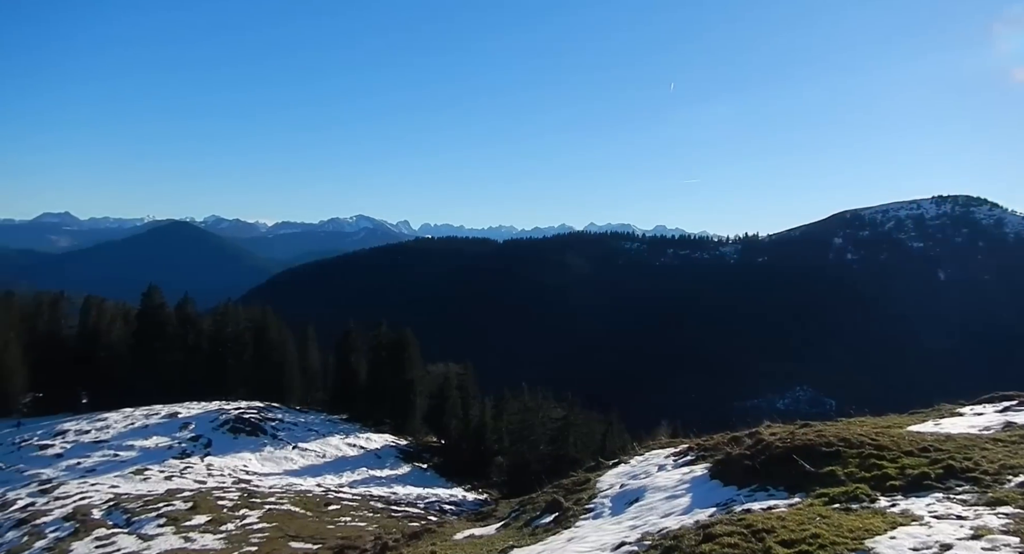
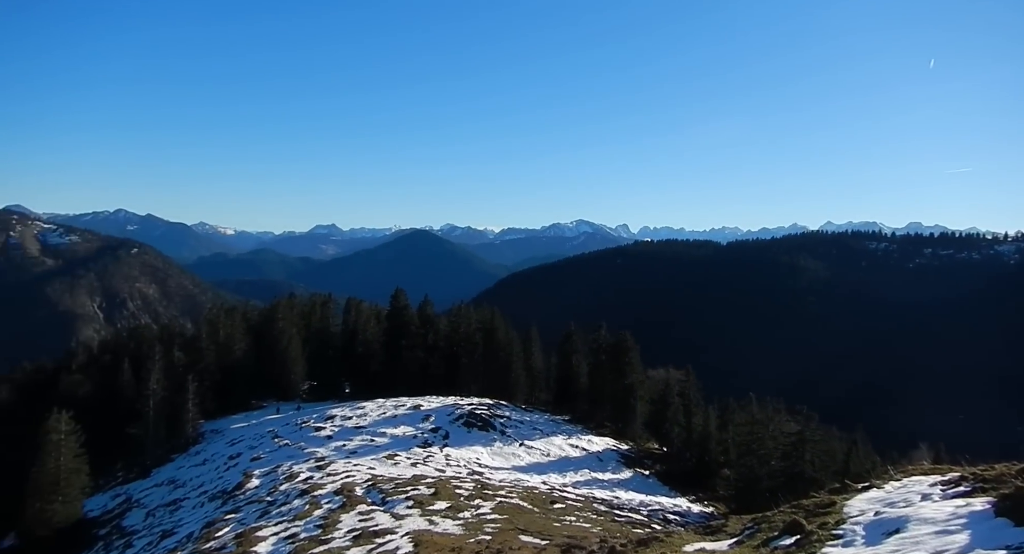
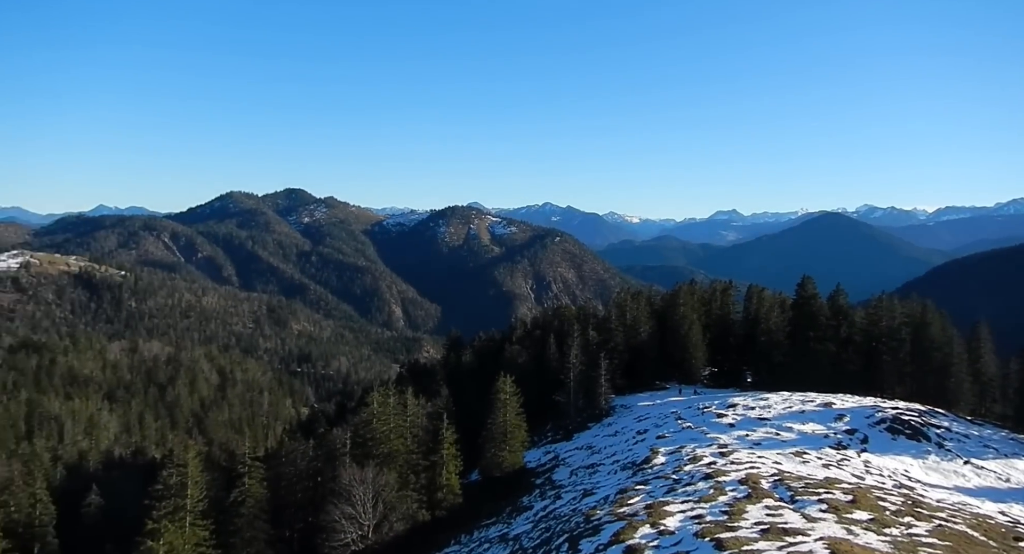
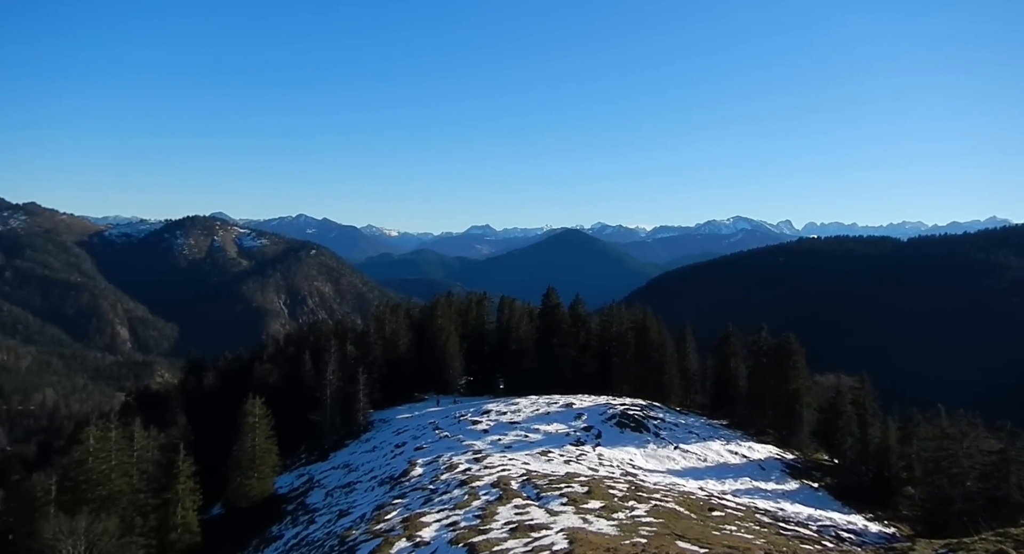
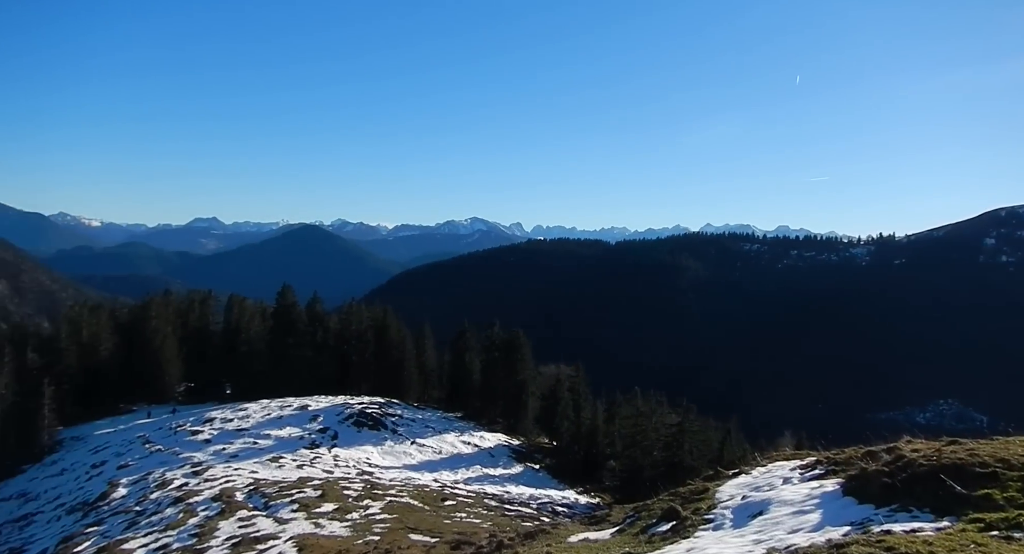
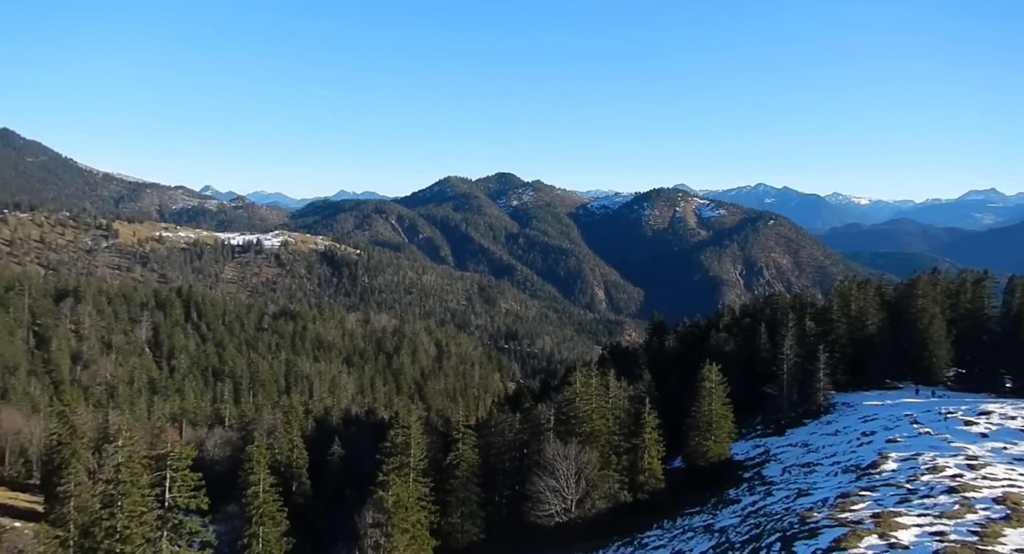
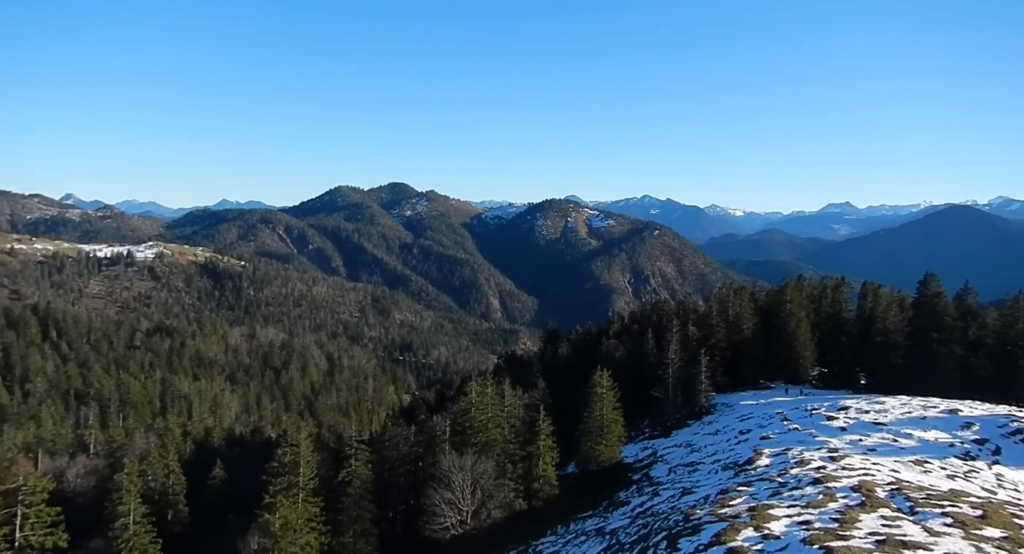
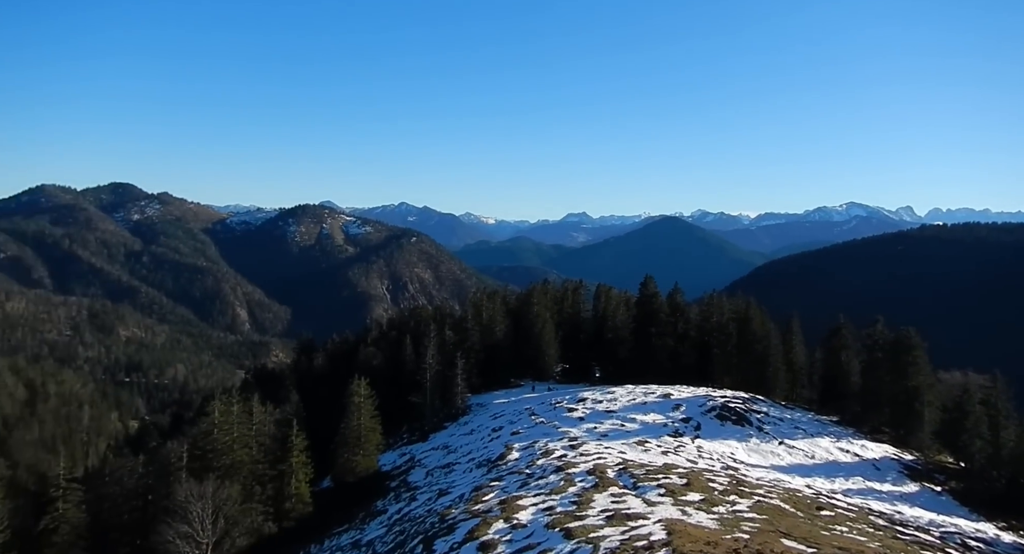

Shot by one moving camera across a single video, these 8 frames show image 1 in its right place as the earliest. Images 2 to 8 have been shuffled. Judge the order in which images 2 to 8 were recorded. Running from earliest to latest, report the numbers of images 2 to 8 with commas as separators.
5, 2, 4, 8, 3, 7, 6
